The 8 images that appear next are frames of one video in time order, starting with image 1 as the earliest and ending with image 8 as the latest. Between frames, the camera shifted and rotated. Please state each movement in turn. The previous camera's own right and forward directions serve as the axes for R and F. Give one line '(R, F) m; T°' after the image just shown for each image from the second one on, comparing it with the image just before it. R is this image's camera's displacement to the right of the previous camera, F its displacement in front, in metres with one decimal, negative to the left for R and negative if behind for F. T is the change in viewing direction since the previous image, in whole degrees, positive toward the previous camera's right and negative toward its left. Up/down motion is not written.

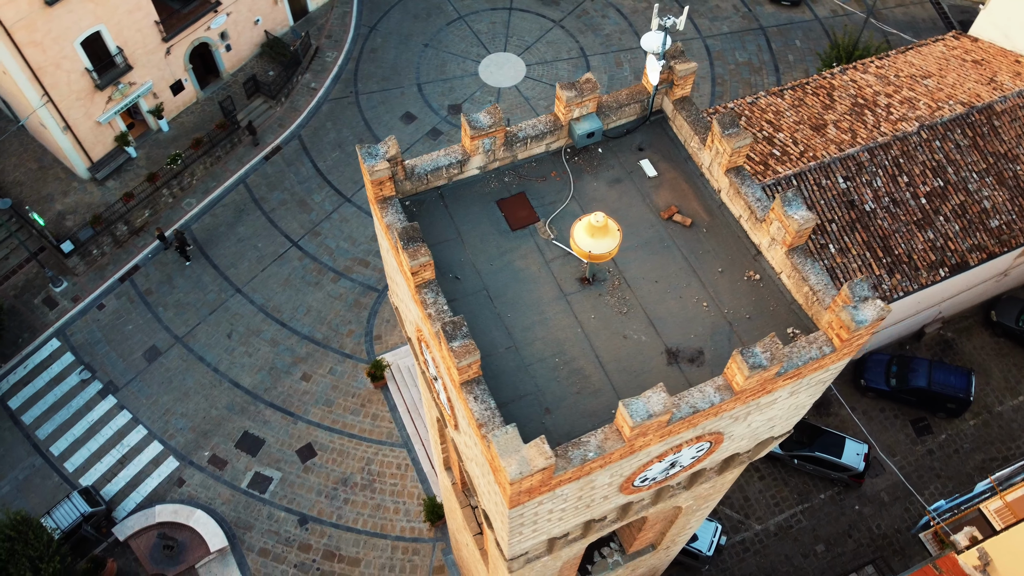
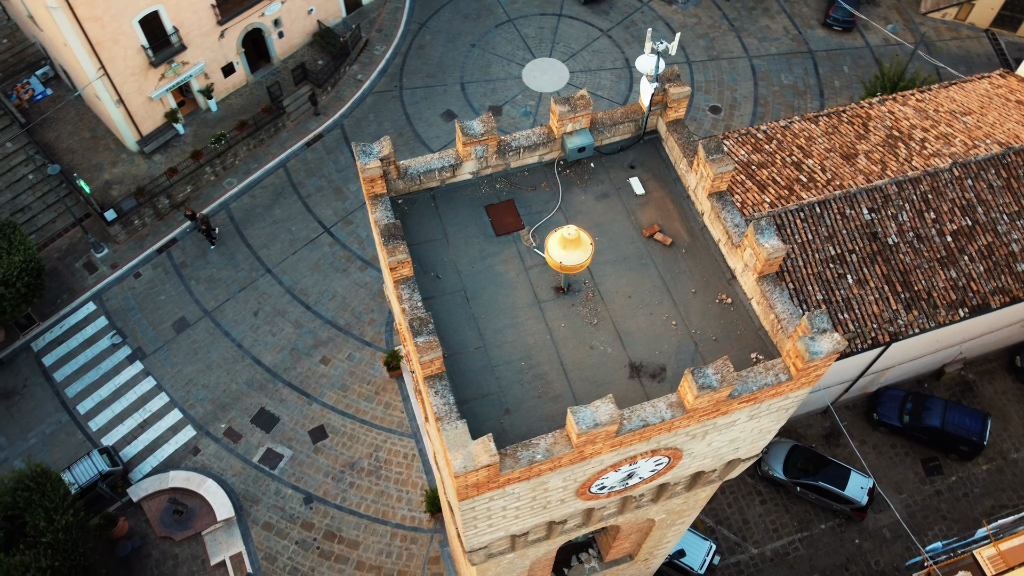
(+1.0, -0.4) m; -3°
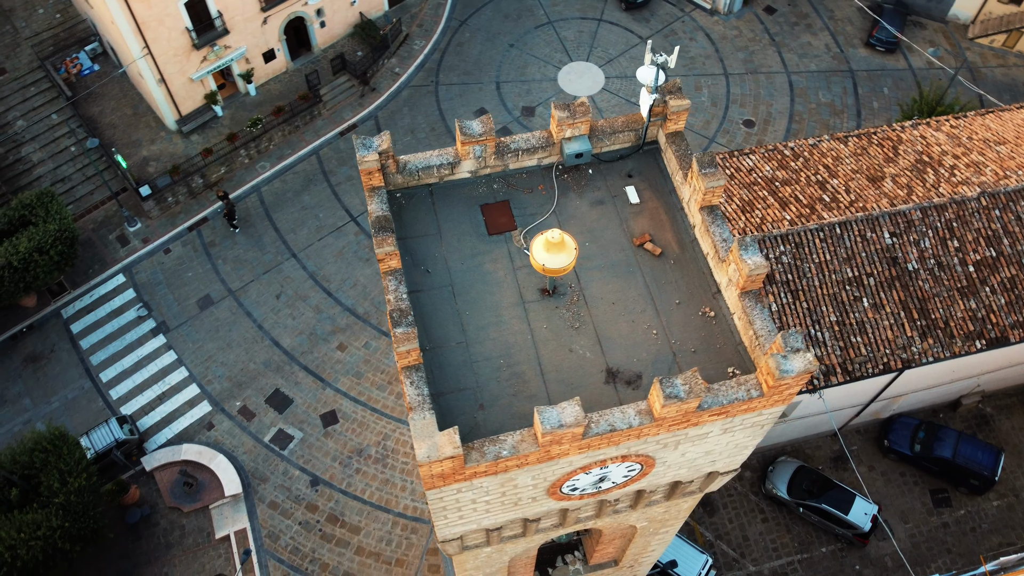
(+0.7, -0.2) m; -2°
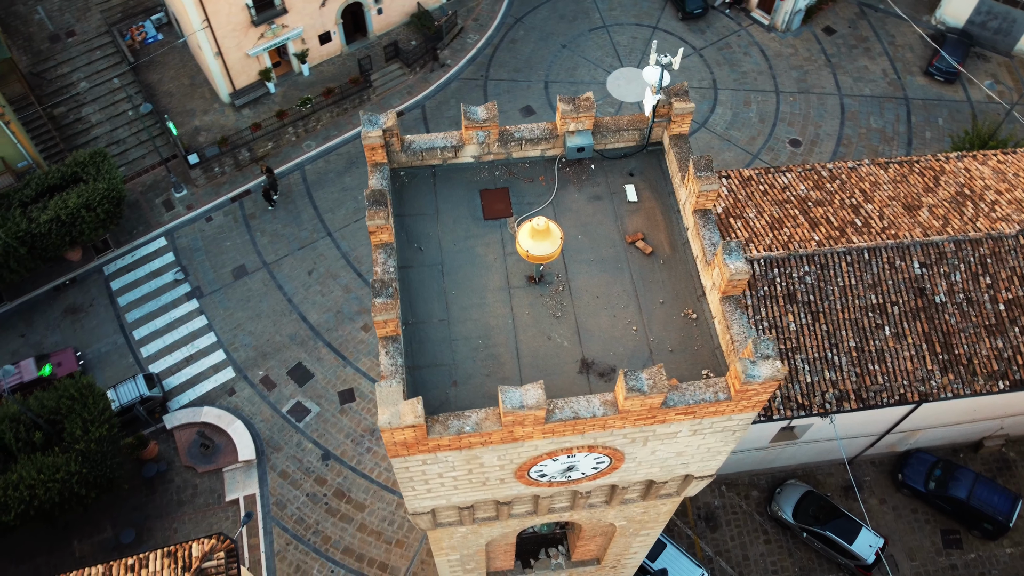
(+0.9, -0.2) m; -3°
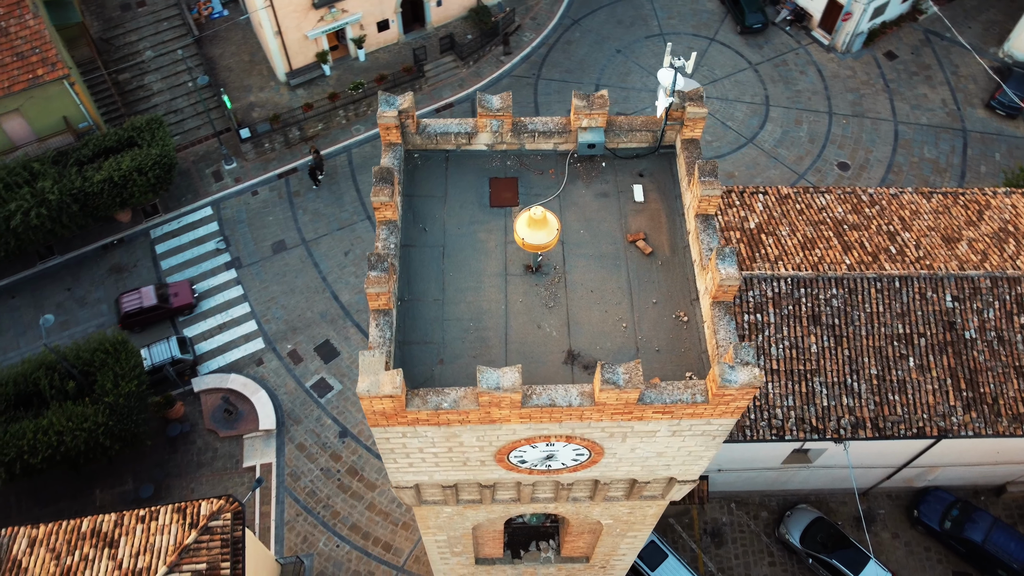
(+0.8, -0.2) m; -3°
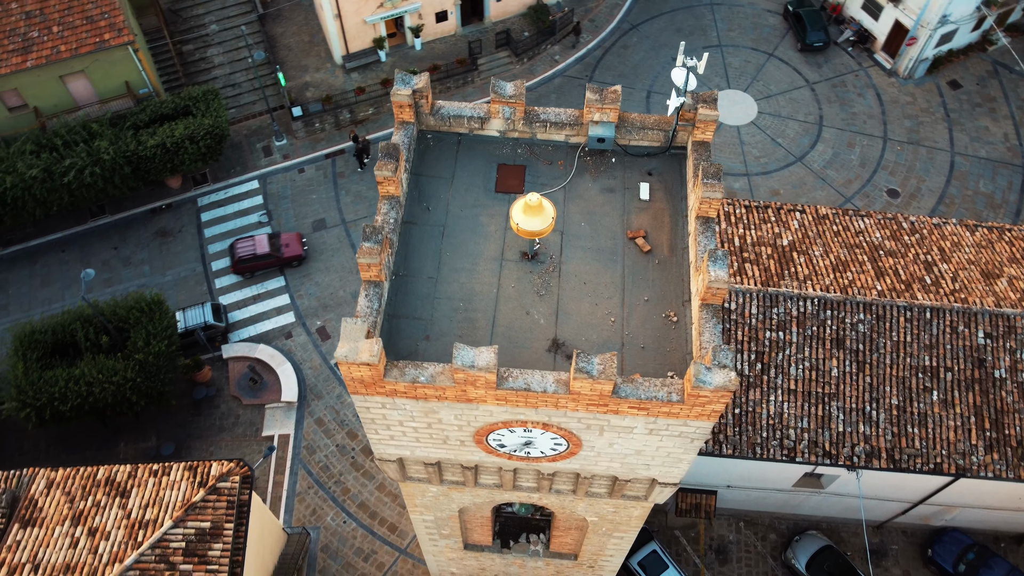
(+0.9, -0.1) m; -3°
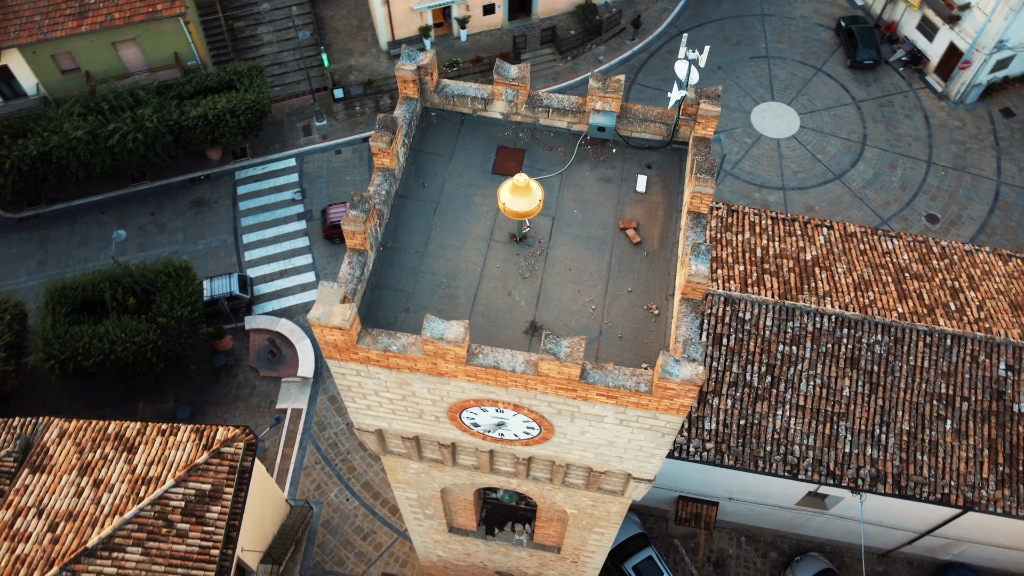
(+0.9, 0.0) m; -3°
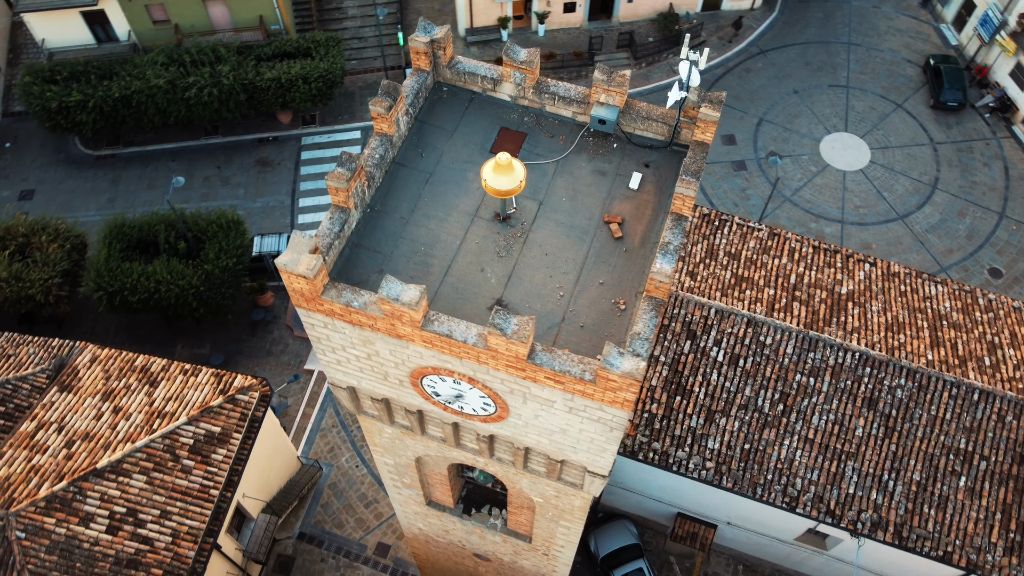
(+1.5, -0.1) m; -5°
